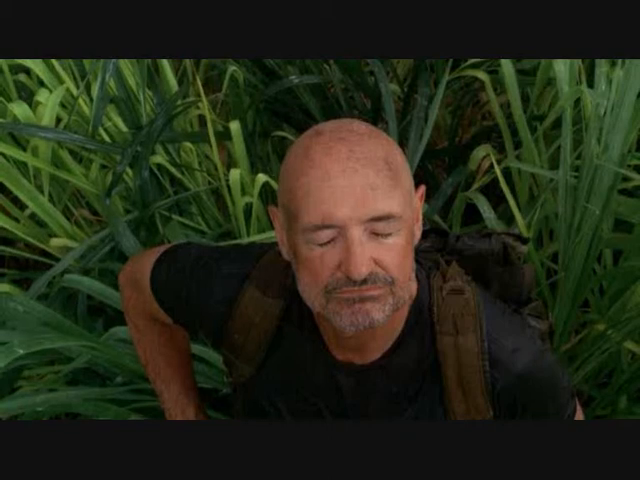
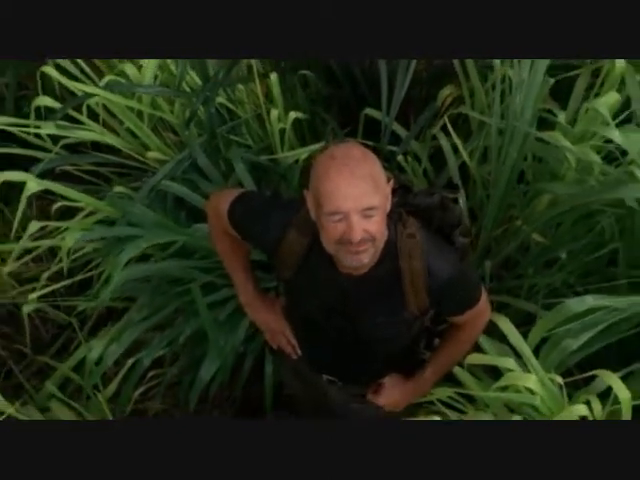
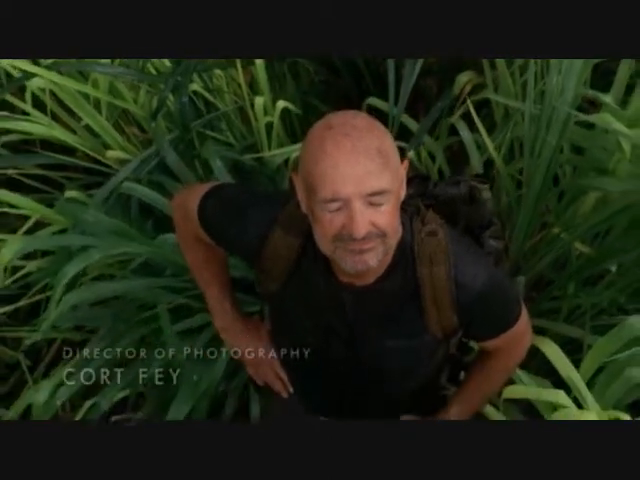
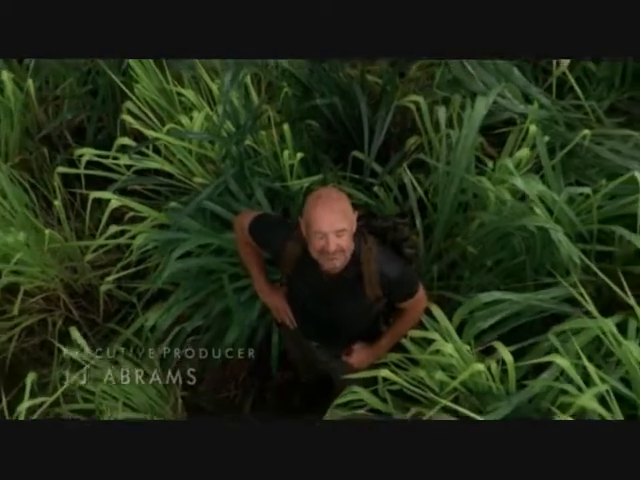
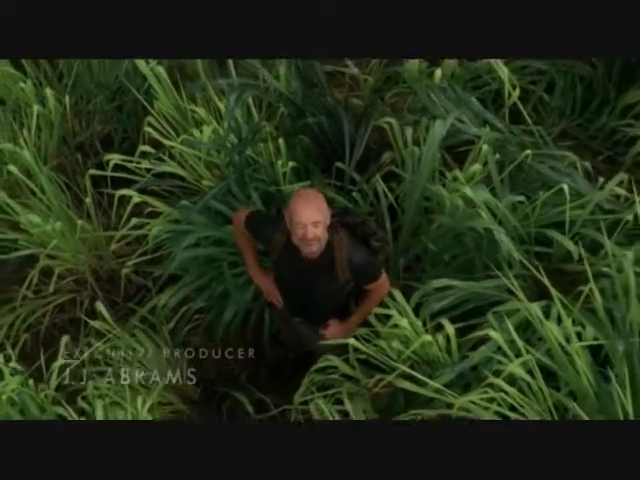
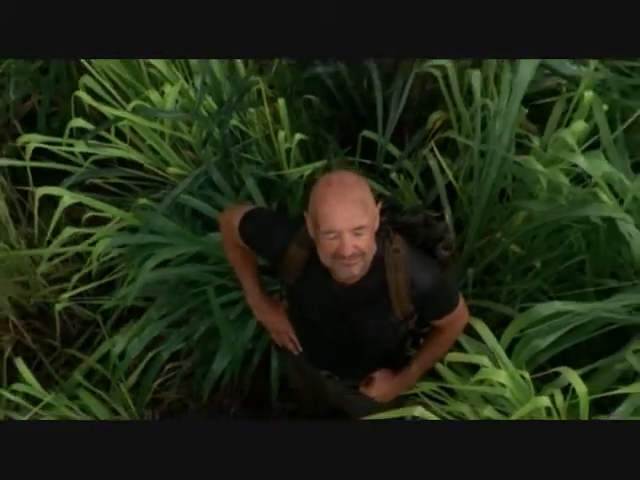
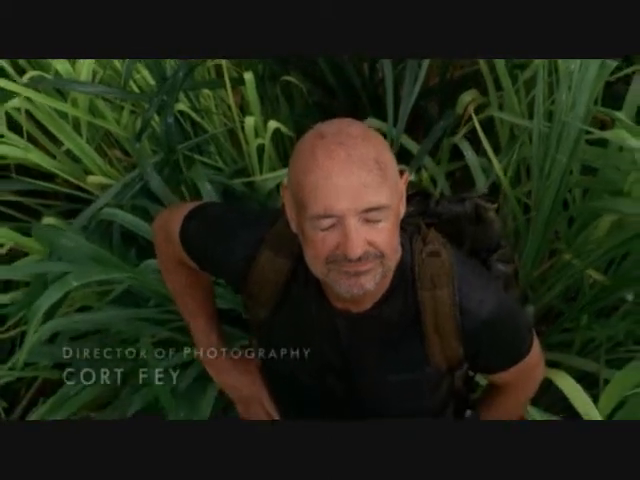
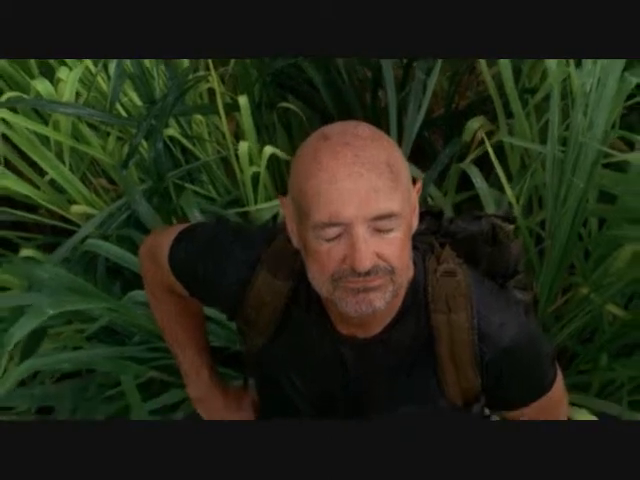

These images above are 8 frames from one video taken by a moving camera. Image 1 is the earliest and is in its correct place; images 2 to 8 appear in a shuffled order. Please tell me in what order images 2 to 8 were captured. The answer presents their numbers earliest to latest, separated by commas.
8, 7, 3, 2, 6, 4, 5
